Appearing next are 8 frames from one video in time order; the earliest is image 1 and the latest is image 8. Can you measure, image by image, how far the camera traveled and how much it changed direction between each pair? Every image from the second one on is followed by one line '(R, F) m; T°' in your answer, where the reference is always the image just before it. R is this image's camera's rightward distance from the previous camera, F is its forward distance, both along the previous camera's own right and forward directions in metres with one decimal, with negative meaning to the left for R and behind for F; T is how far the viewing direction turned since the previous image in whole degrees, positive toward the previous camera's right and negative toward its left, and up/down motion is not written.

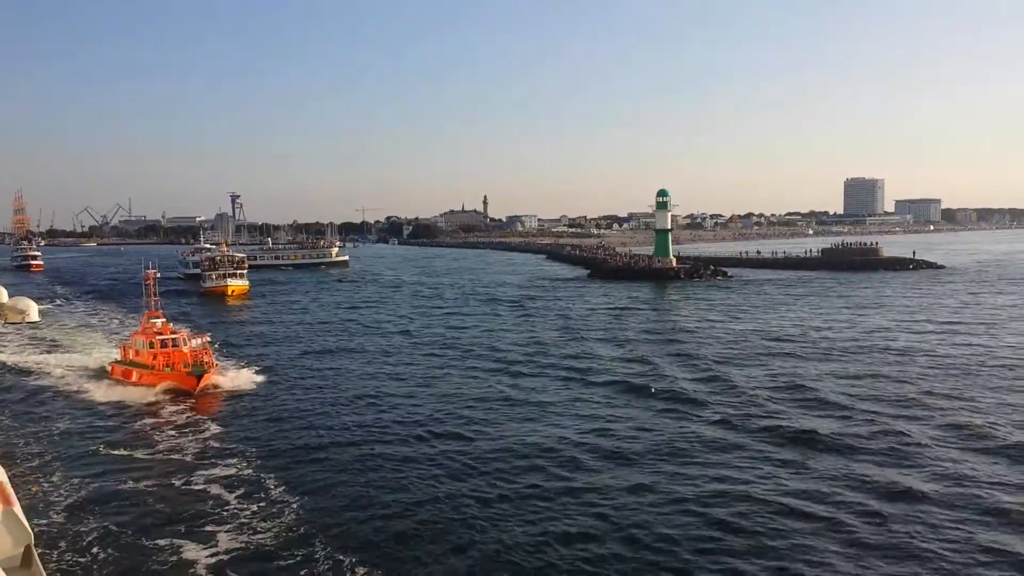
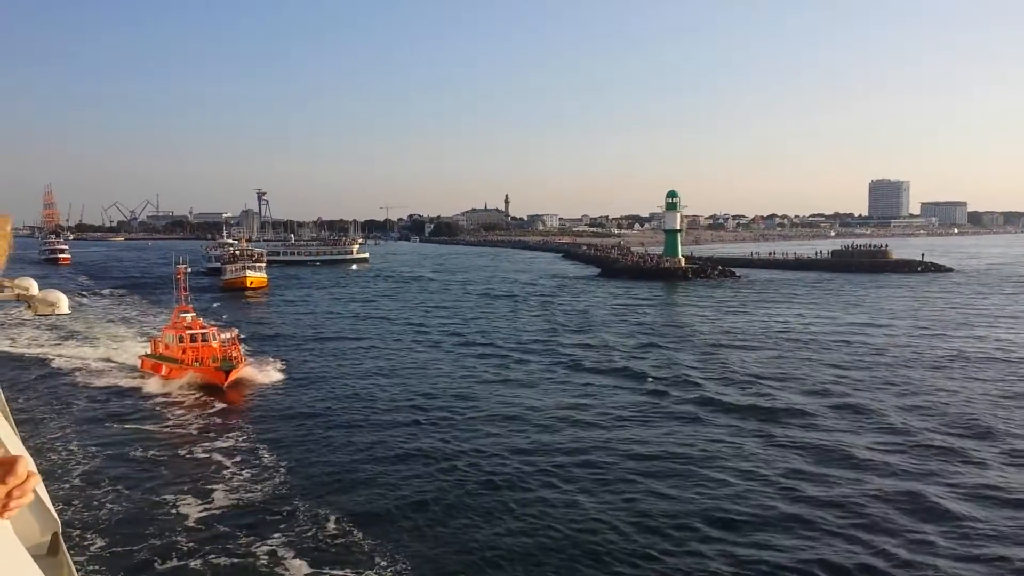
(+1.0, -1.3) m; -2°
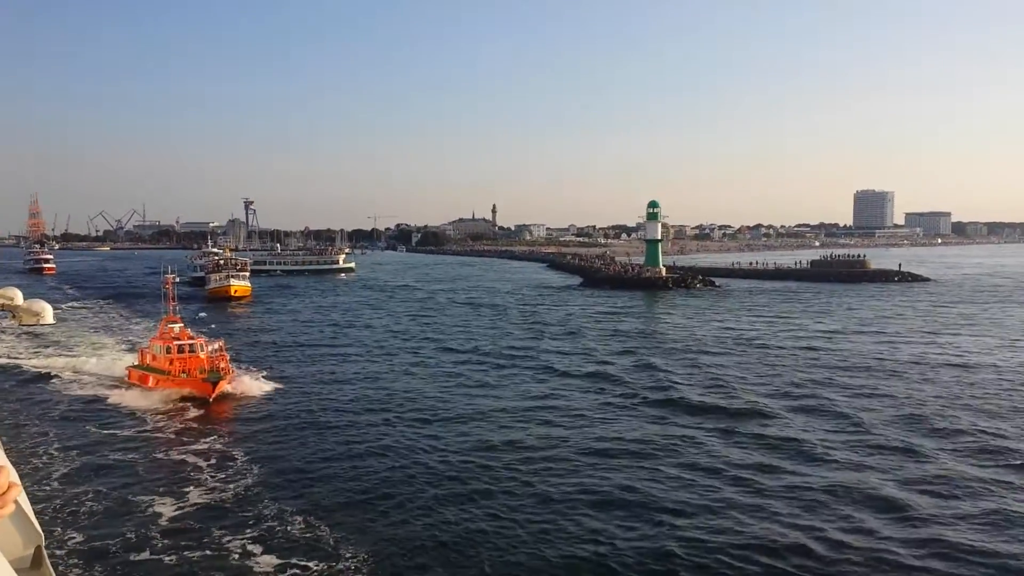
(+0.5, -0.6) m; +1°
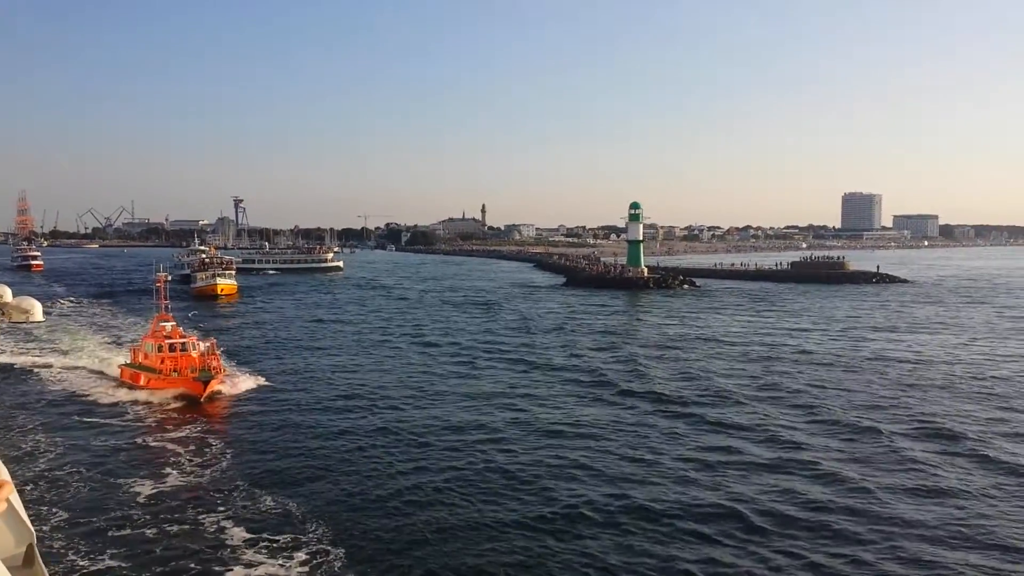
(+0.6, -0.9) m; +1°
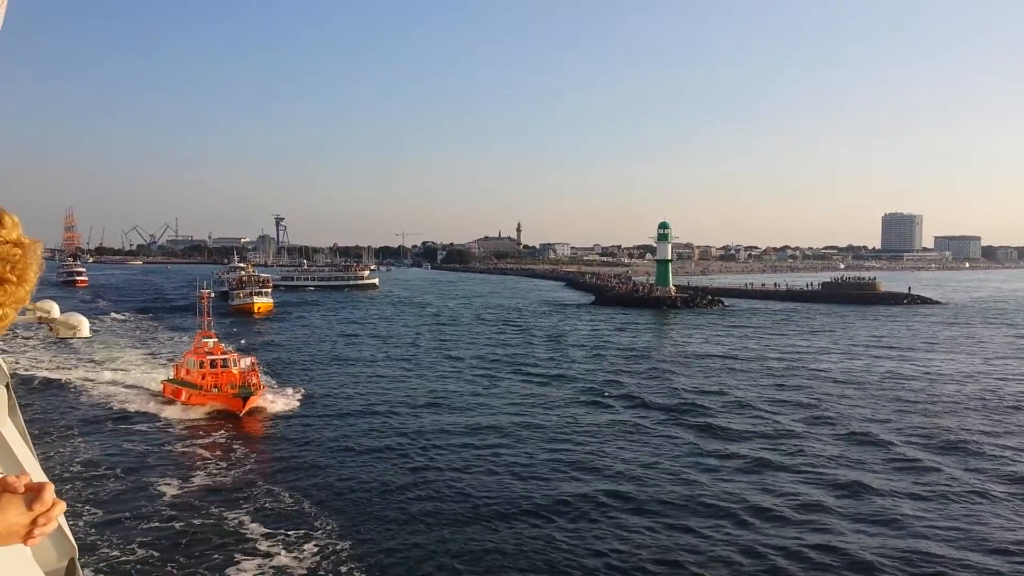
(+0.6, -0.9) m; -3°
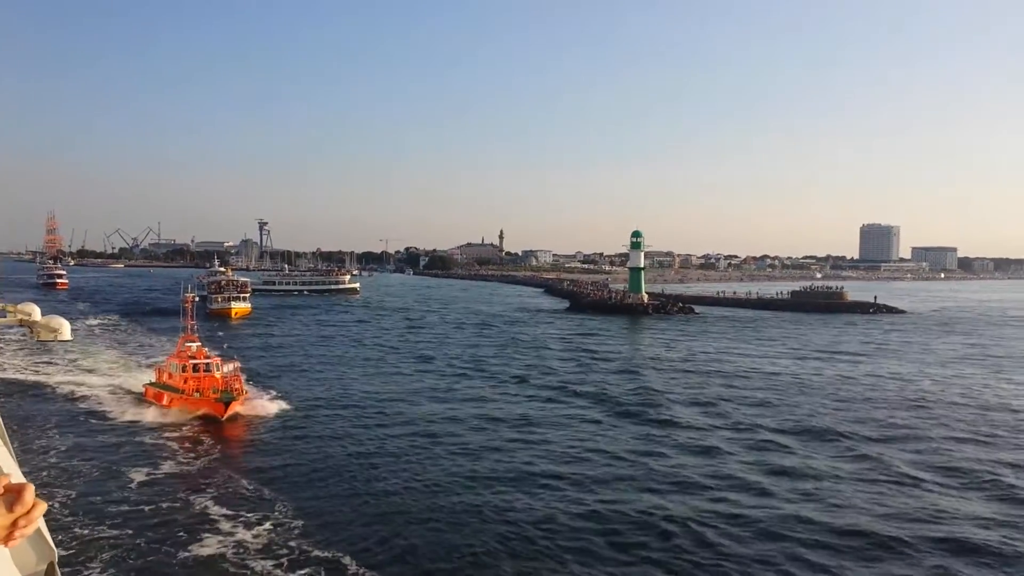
(+0.7, -1.2) m; +1°
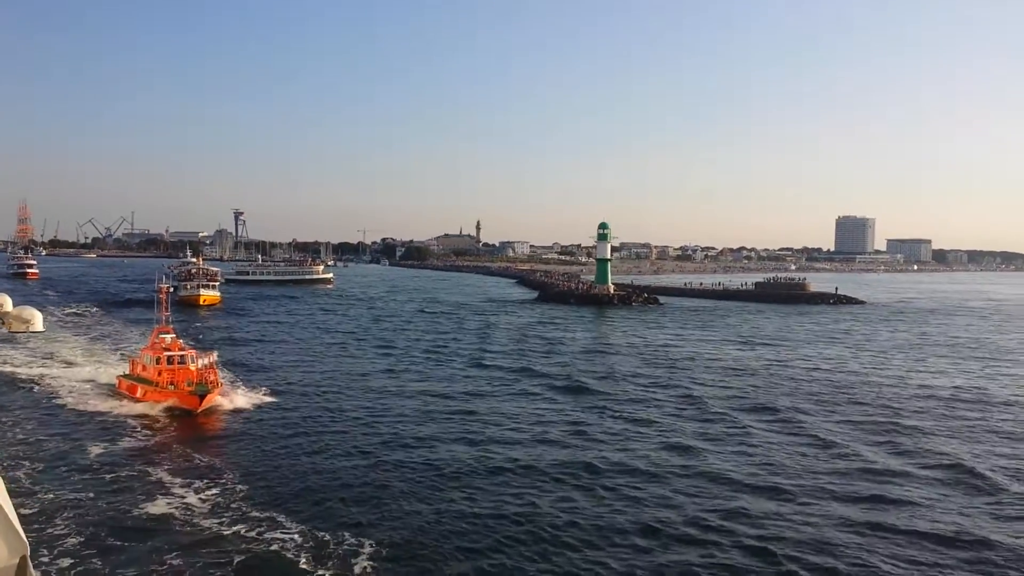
(+1.0, -1.2) m; +2°
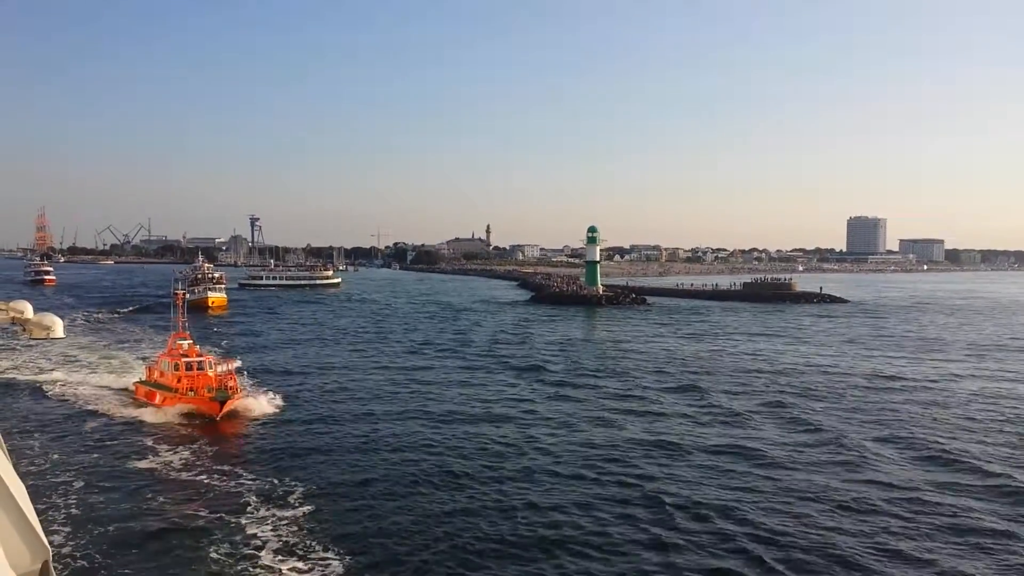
(+2.1, -2.8) m; -1°
